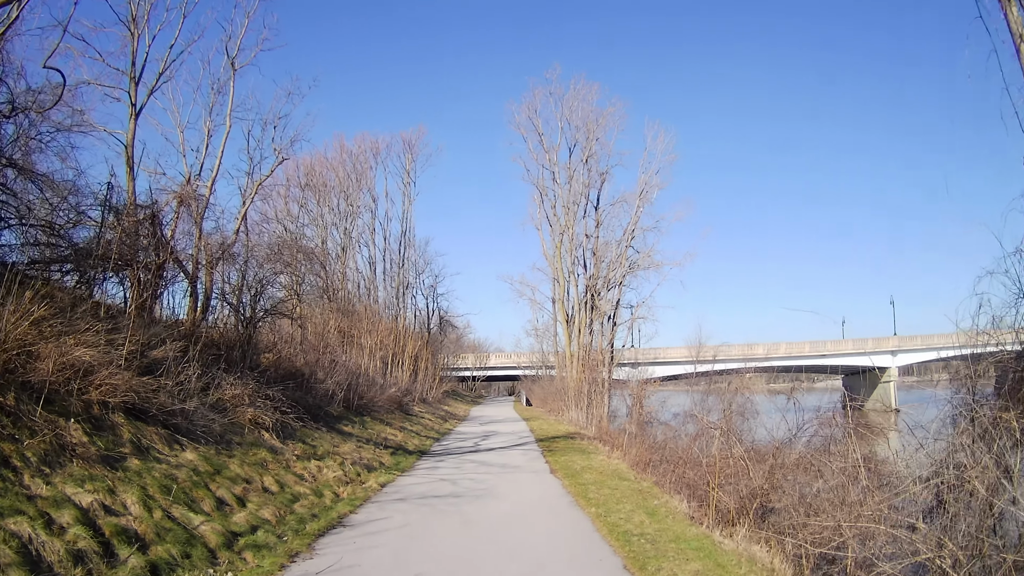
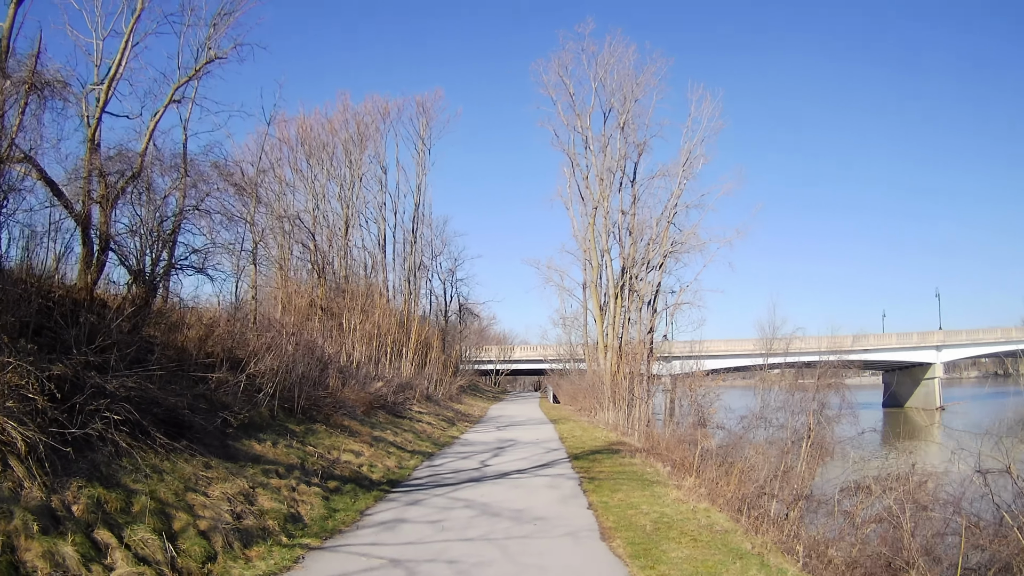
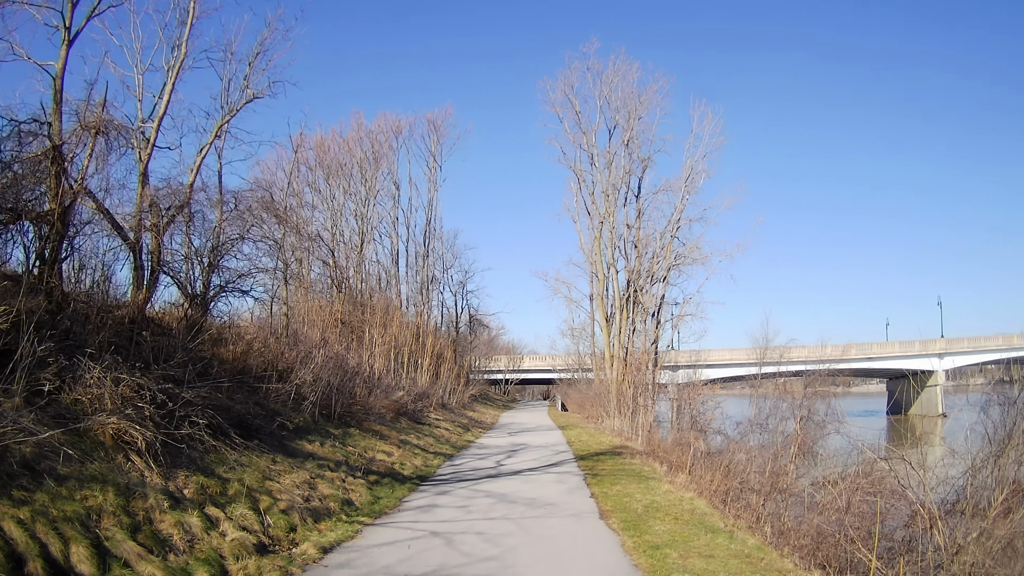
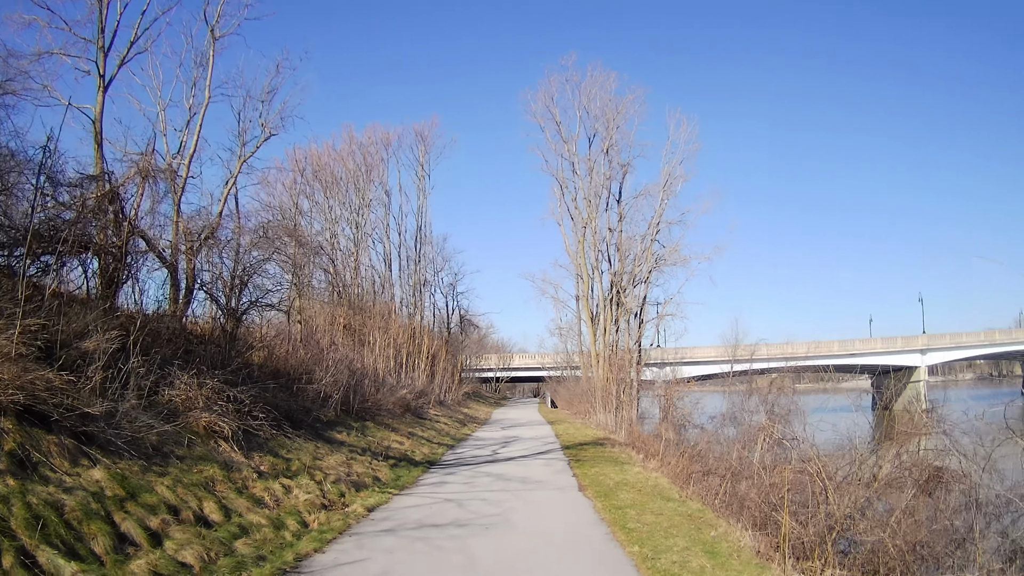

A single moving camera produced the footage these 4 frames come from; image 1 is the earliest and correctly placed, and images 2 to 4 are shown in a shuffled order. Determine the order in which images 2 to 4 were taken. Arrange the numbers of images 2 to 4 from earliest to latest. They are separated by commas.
4, 3, 2
